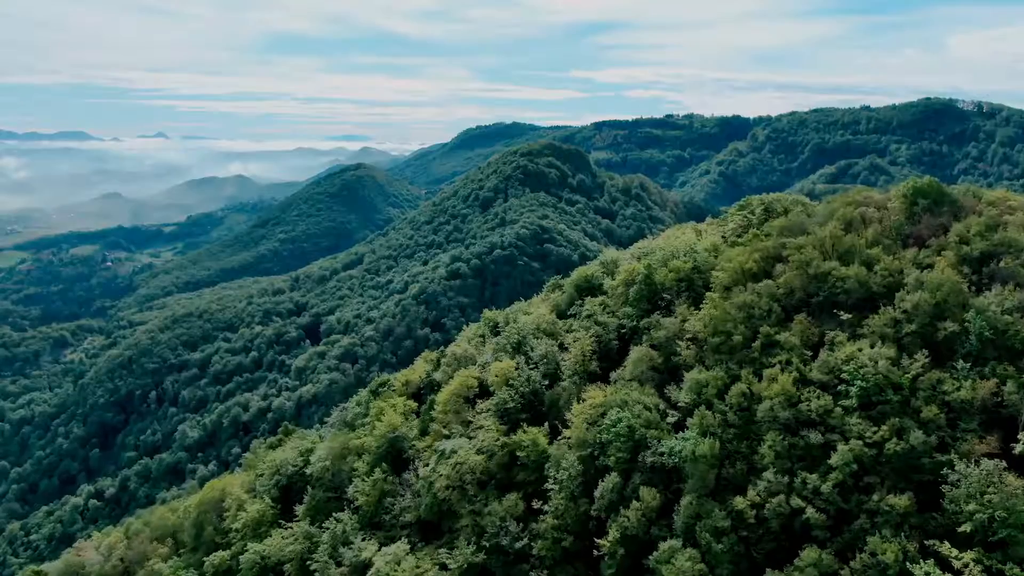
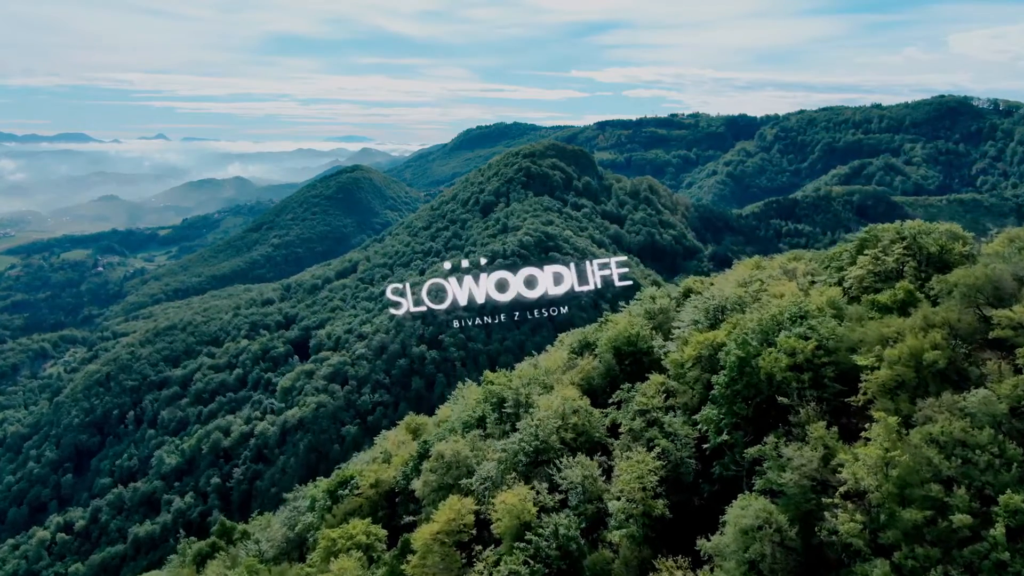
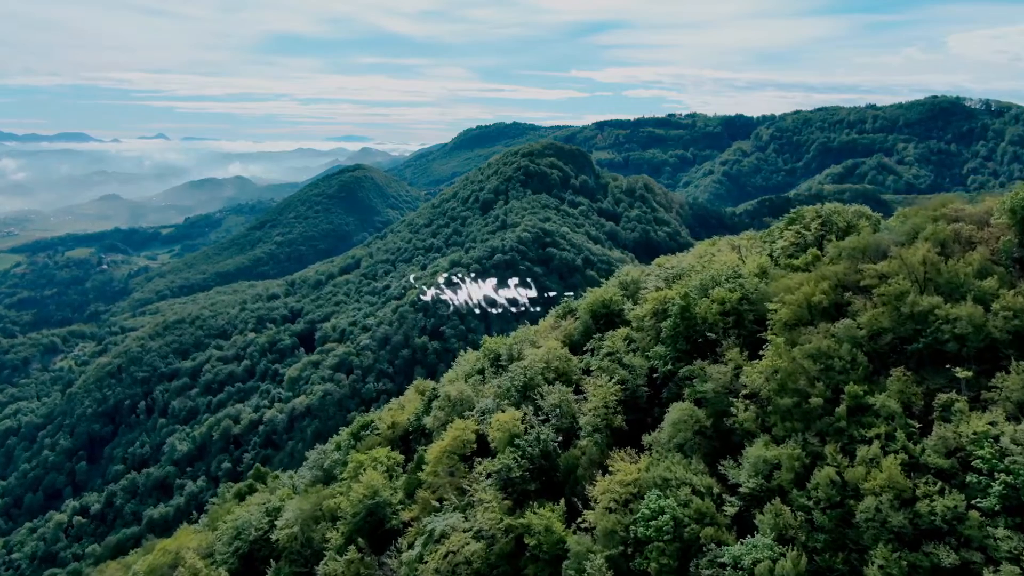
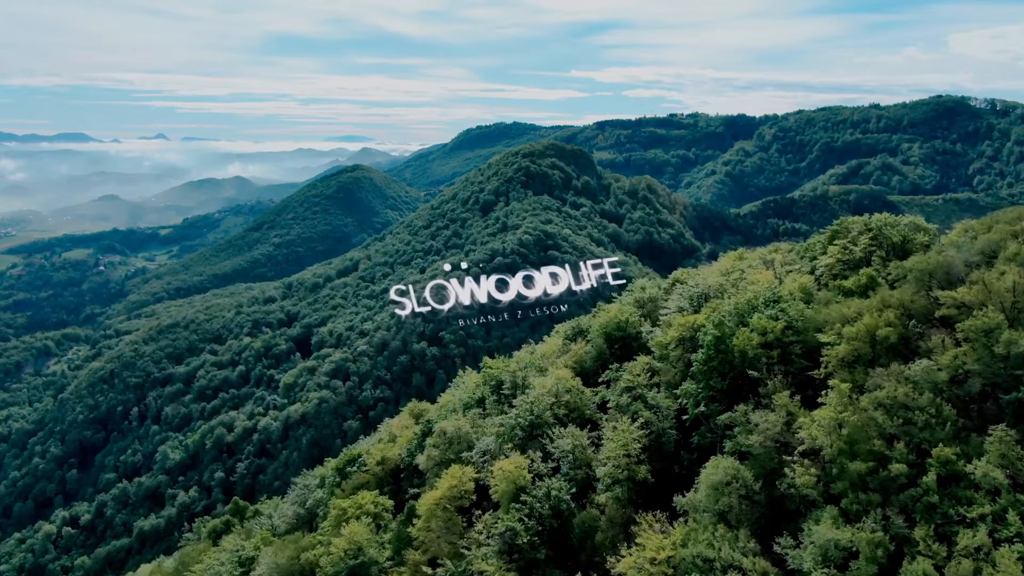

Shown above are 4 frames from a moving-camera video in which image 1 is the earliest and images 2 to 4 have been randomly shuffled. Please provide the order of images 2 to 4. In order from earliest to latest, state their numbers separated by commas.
3, 4, 2
